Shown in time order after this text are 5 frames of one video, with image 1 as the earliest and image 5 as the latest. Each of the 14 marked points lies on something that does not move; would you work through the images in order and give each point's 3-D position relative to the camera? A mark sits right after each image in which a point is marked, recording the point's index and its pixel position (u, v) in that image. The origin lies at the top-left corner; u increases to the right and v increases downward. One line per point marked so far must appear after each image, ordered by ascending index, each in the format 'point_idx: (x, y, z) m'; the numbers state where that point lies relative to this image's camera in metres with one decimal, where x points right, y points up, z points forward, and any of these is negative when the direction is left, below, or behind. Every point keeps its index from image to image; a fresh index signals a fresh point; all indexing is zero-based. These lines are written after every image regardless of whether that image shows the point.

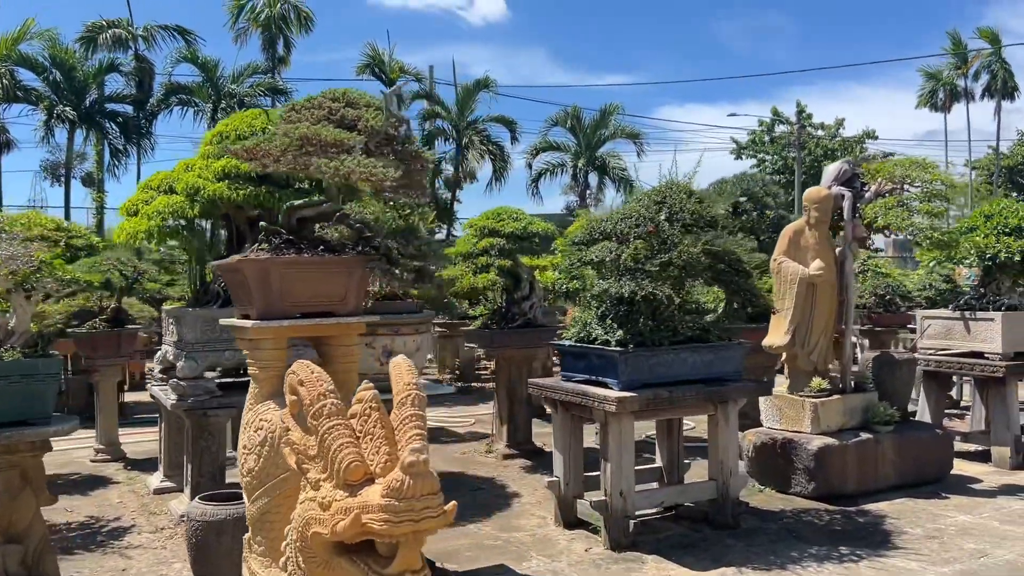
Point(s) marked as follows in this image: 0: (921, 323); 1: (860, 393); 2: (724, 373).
0: (+3.6, -0.3, +7.6) m
1: (+2.6, -0.8, +6.3) m
2: (+1.3, -0.5, +5.3) m
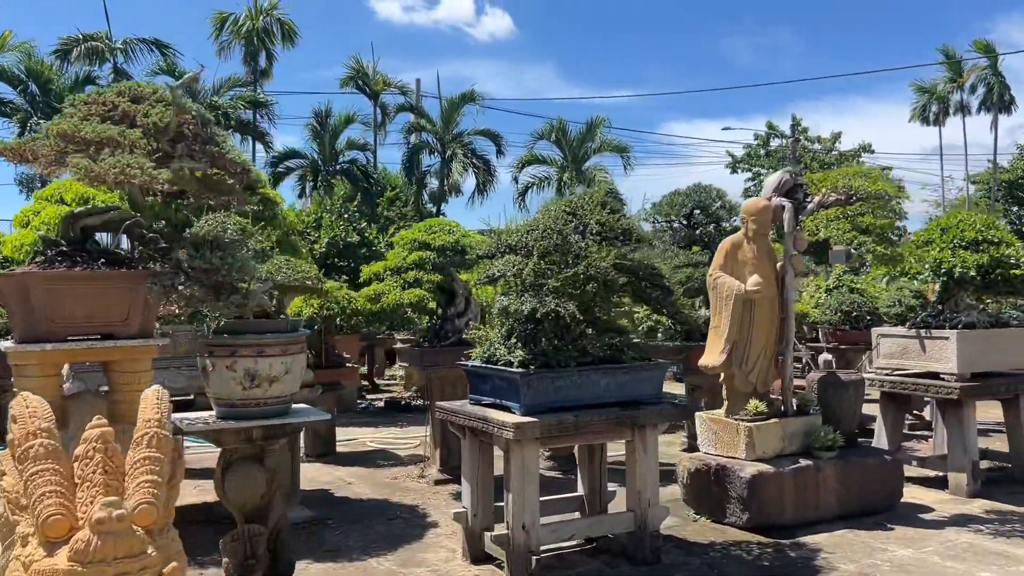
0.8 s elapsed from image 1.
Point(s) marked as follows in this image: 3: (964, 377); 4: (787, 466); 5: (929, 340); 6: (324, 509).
0: (+3.1, -0.5, +7.2) m
1: (+2.0, -0.9, +6.0) m
2: (+0.7, -0.6, +4.9) m
3: (+3.5, -0.7, +6.6) m
4: (+1.8, -1.2, +5.7) m
5: (+3.3, -0.4, +6.8) m
6: (-1.4, -1.6, +6.1) m
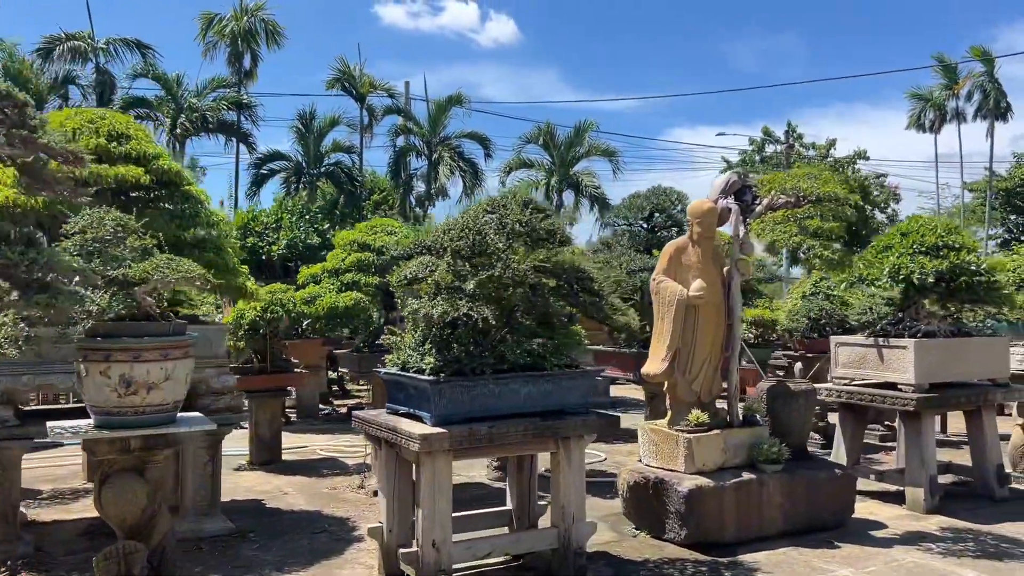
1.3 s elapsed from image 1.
0: (+2.6, -0.5, +7.0) m
1: (+1.5, -0.9, +5.7) m
2: (+0.3, -0.6, +4.6) m
3: (+3.0, -0.7, +6.3) m
4: (+1.4, -1.2, +5.4) m
5: (+2.8, -0.5, +6.5) m
6: (-1.8, -1.6, +5.9) m
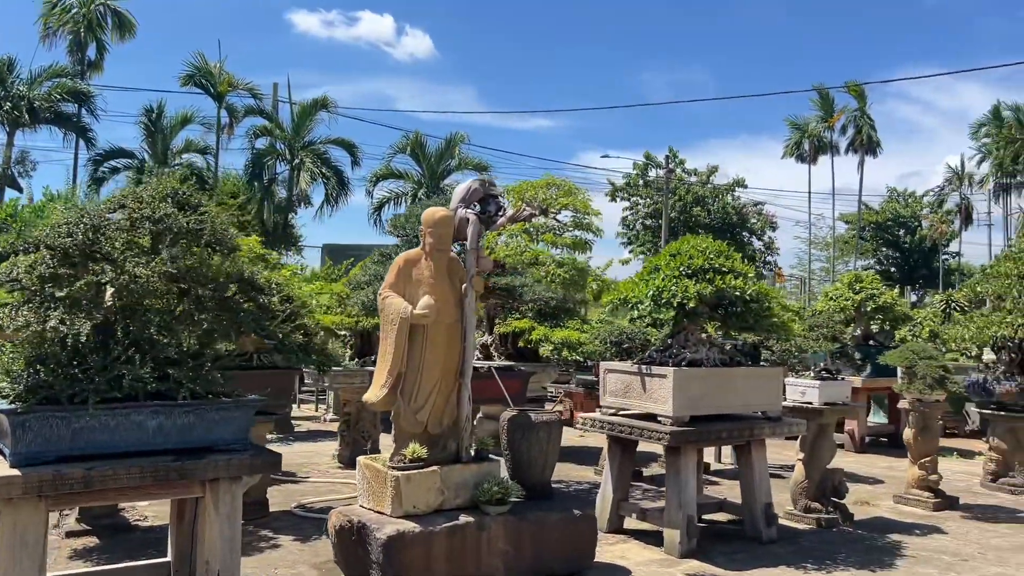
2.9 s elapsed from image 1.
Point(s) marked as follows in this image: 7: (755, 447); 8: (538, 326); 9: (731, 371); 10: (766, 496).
0: (+0.7, -0.7, +6.5) m
1: (-0.2, -1.0, +5.1) m
2: (-1.4, -0.7, +3.9) m
3: (+1.2, -0.9, +5.9) m
4: (-0.4, -1.3, +4.8) m
5: (+1.0, -0.6, +6.0) m
6: (-3.6, -1.6, +4.9) m
7: (+1.8, -1.2, +6.3) m
8: (+0.3, -0.4, +9.4) m
9: (+1.6, -0.6, +6.1) m
10: (+1.9, -1.5, +6.3) m
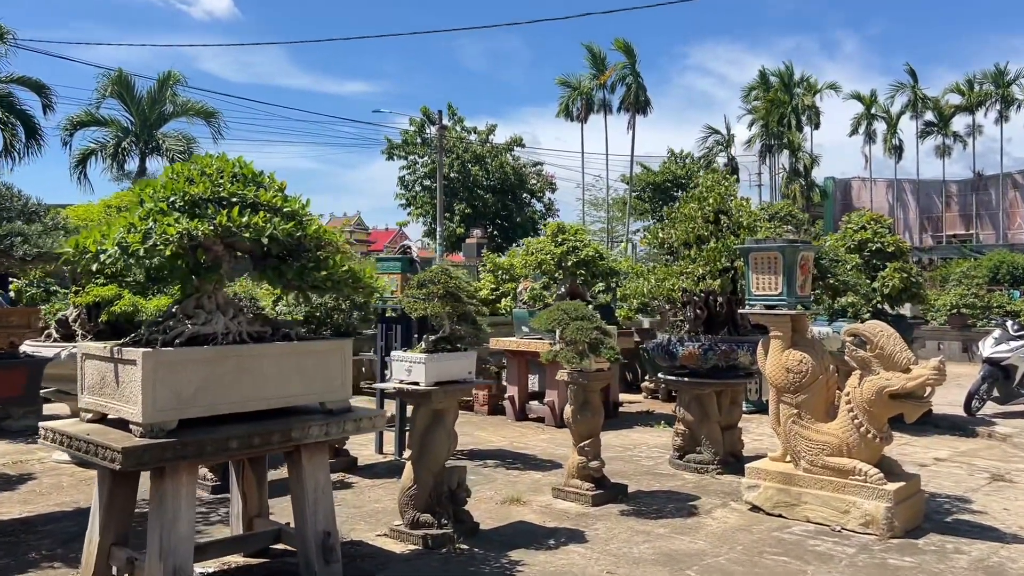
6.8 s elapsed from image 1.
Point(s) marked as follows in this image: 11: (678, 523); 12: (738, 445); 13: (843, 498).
0: (-2.2, -0.4, +4.4) m
1: (-2.8, -0.8, +2.8) m
2: (-3.7, -0.6, +1.4) m
3: (-1.6, -0.6, +3.9) m
4: (-2.9, -1.1, +2.5) m
5: (-1.8, -0.4, +4.0) m
6: (-6.0, -1.5, +2.0) m
7: (-1.1, -0.9, +4.5) m
8: (-3.2, 0.0, +7.1) m
9: (-1.3, -0.3, +4.2) m
10: (-1.0, -1.2, +4.5) m
11: (+1.1, -1.6, +5.8) m
12: (+2.0, -1.4, +7.5) m
13: (+2.2, -1.4, +5.7) m
